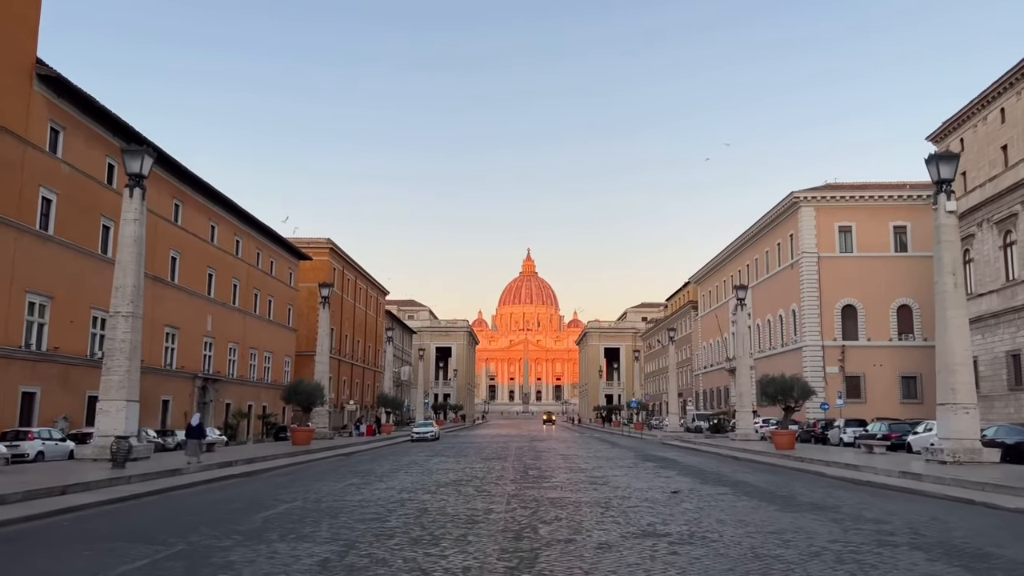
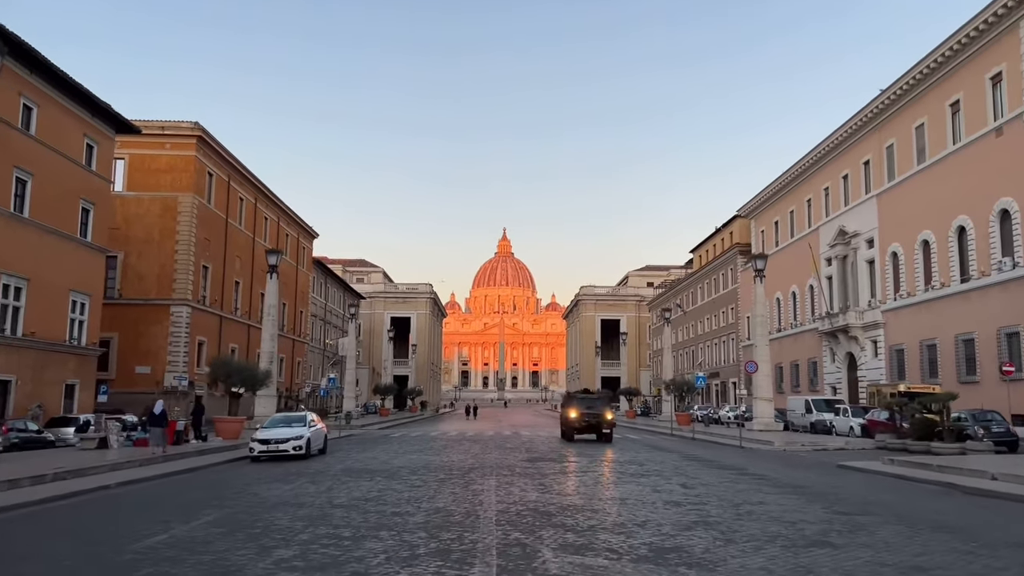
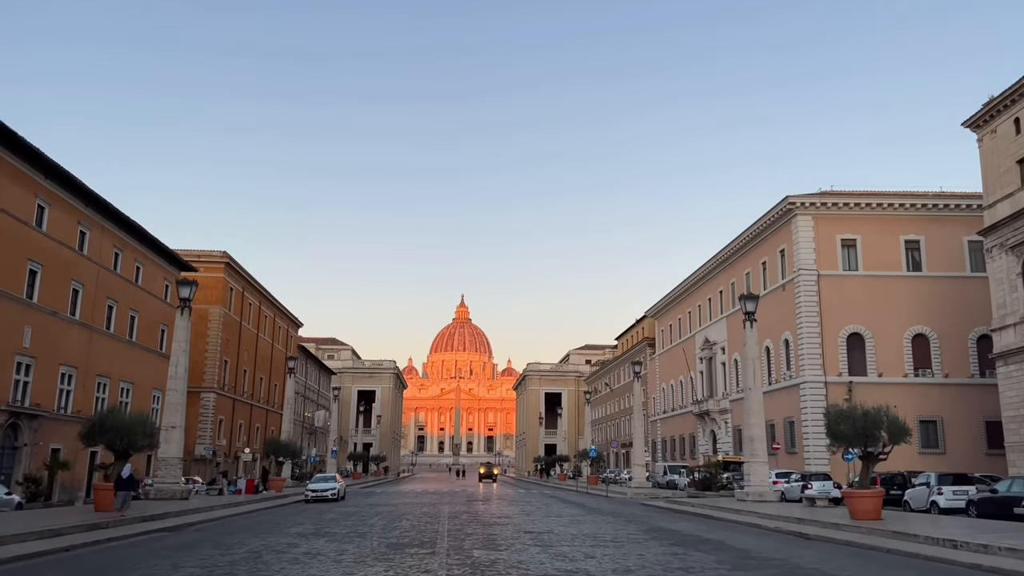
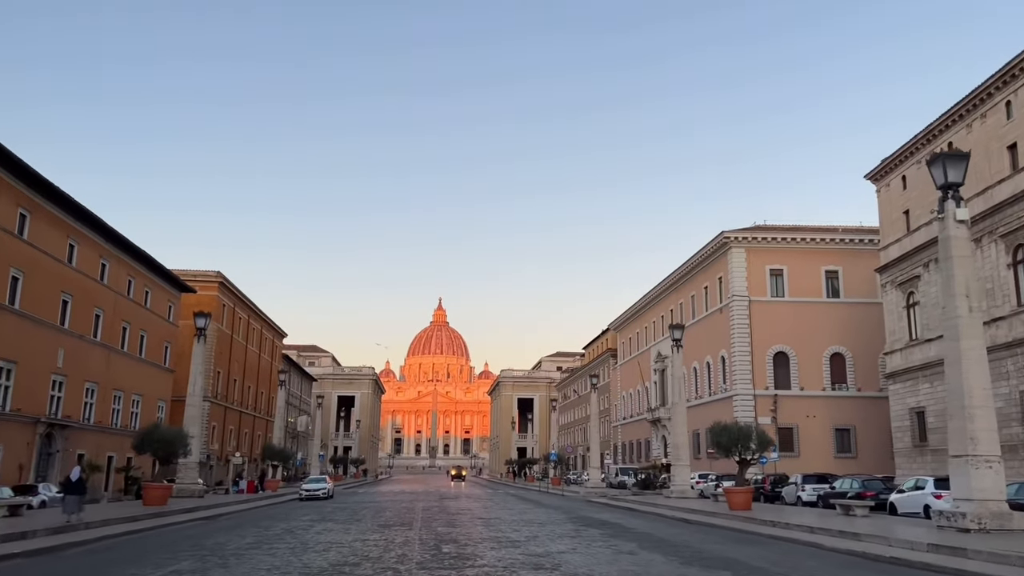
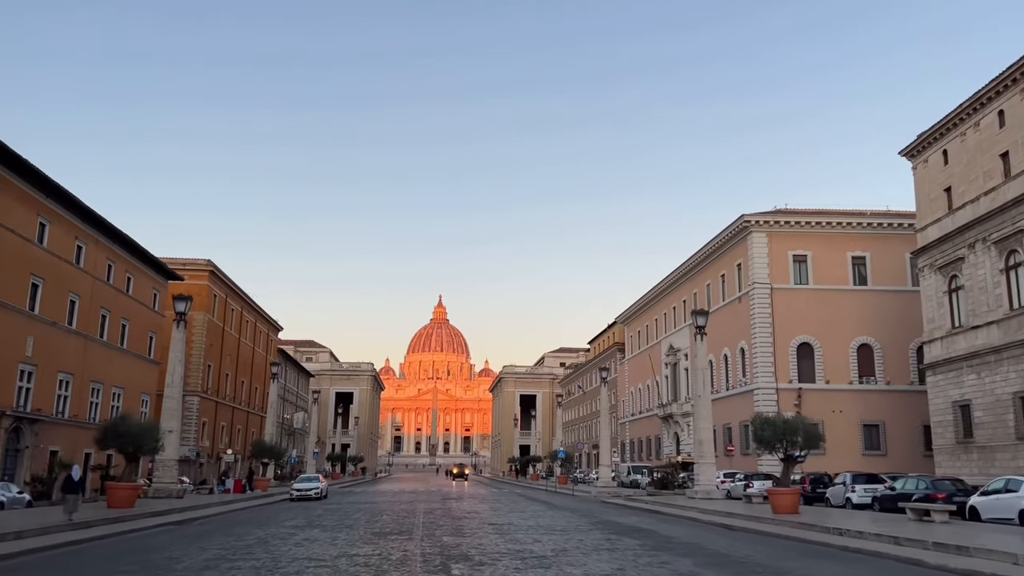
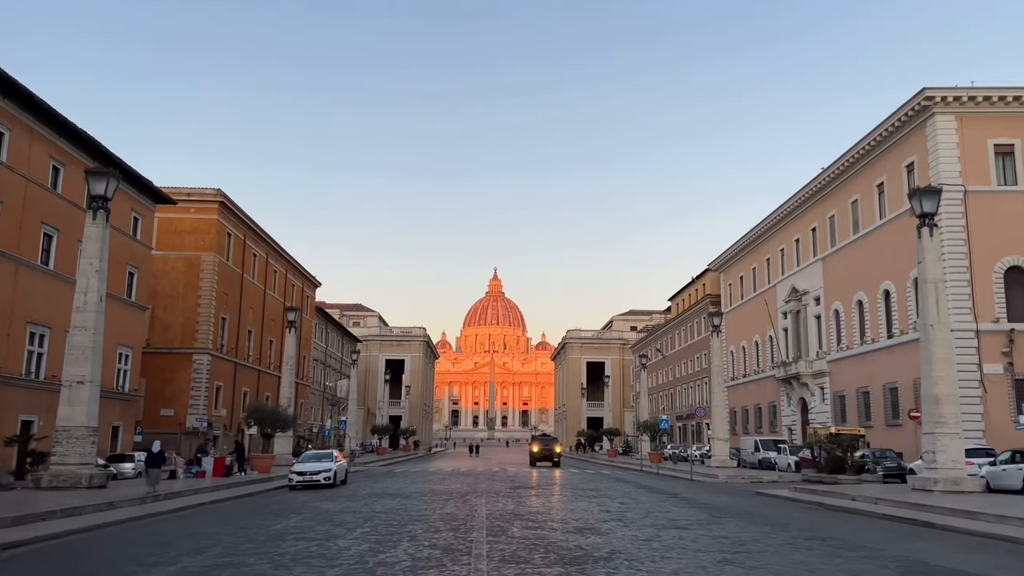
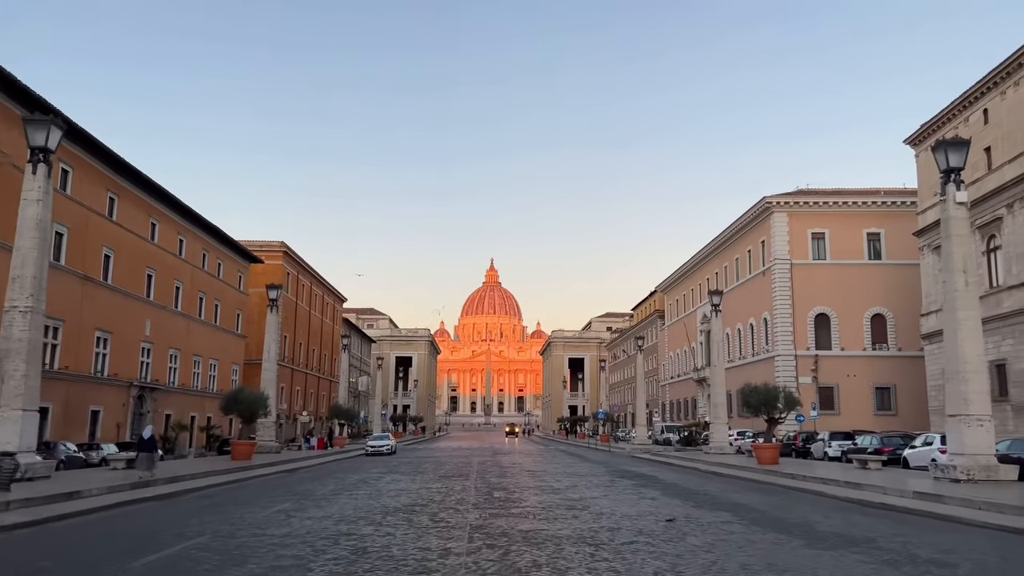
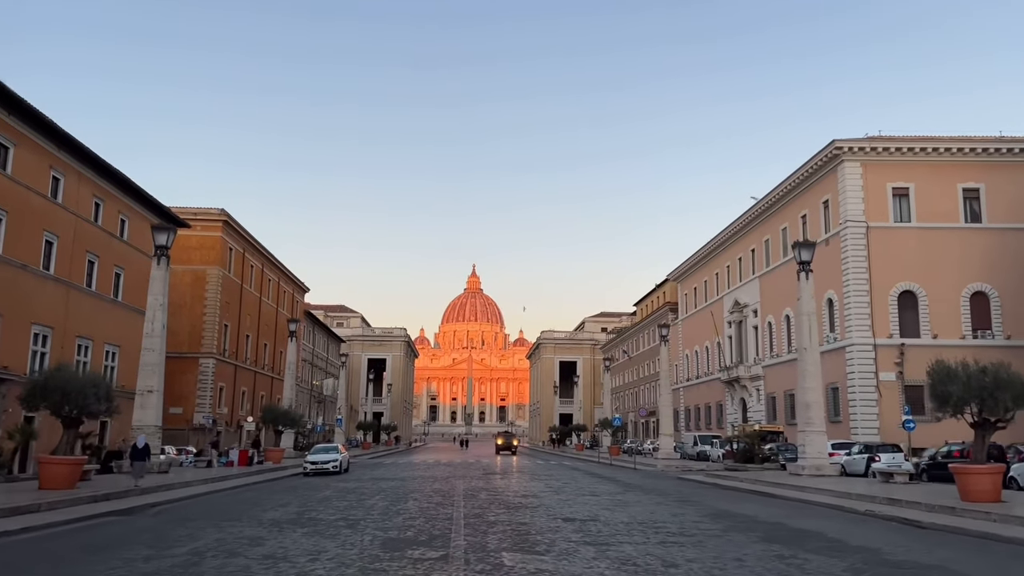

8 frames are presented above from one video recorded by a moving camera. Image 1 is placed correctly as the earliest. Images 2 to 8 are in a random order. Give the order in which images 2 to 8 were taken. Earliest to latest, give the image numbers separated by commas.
7, 4, 5, 3, 8, 6, 2
